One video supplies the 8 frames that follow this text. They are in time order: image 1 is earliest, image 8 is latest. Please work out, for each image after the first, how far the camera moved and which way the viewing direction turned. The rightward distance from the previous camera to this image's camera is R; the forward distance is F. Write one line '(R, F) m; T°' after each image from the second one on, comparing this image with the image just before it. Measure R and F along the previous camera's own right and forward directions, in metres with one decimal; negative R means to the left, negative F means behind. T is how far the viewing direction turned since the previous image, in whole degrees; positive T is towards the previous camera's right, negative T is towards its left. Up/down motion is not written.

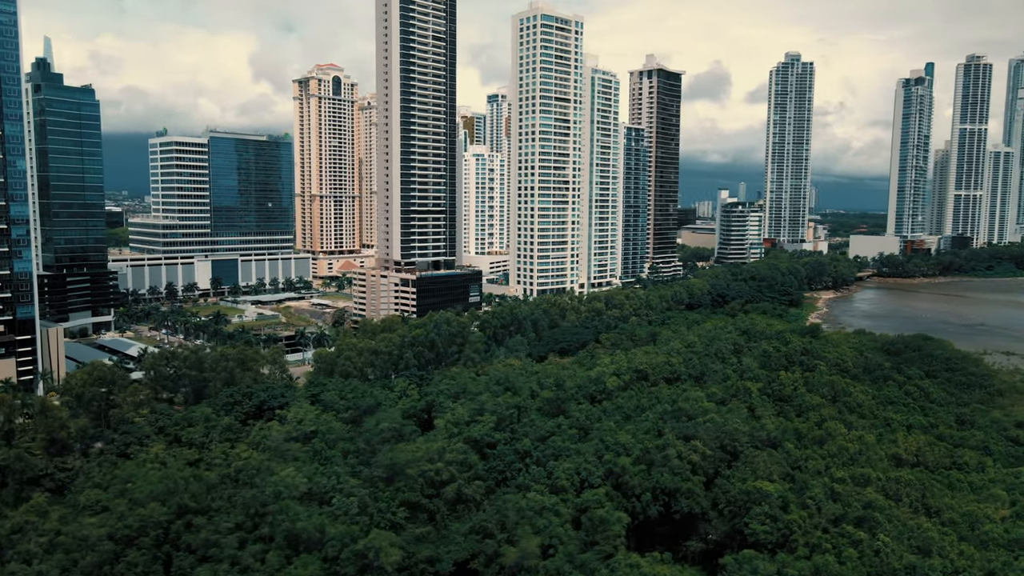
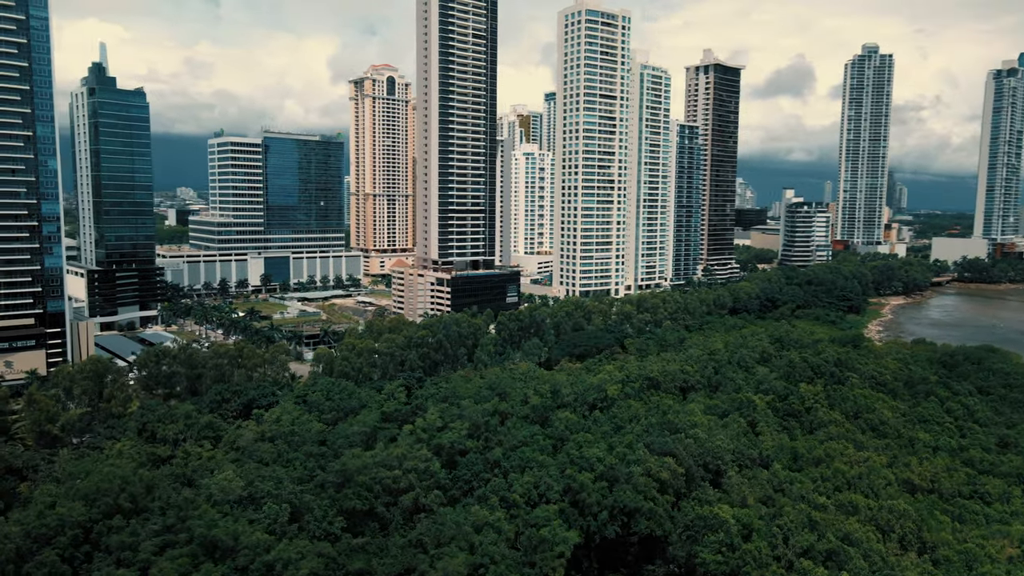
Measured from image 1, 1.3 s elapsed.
(+5.7, +1.9) m; -6°
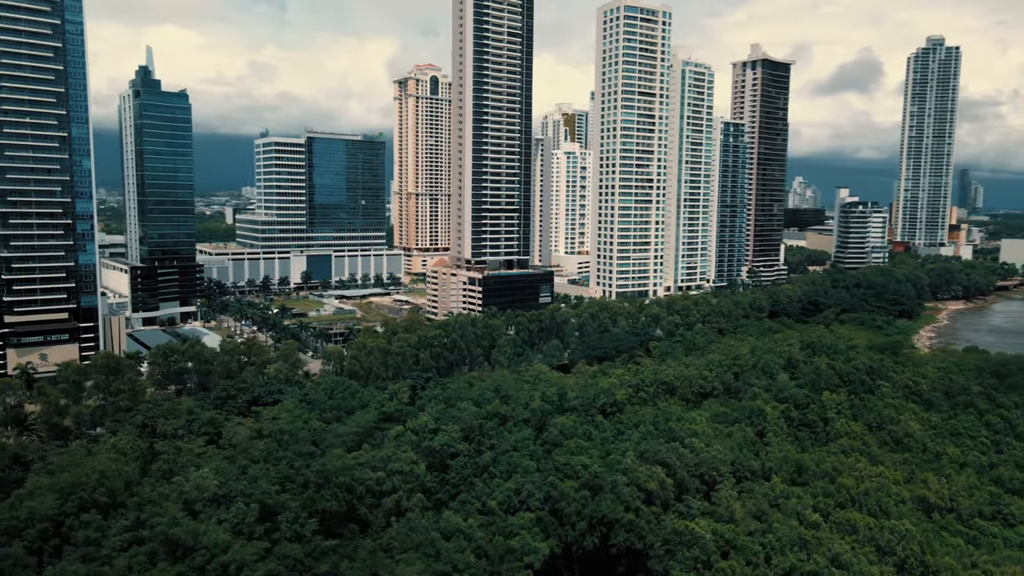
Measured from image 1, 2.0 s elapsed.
(+3.5, +1.0) m; -4°
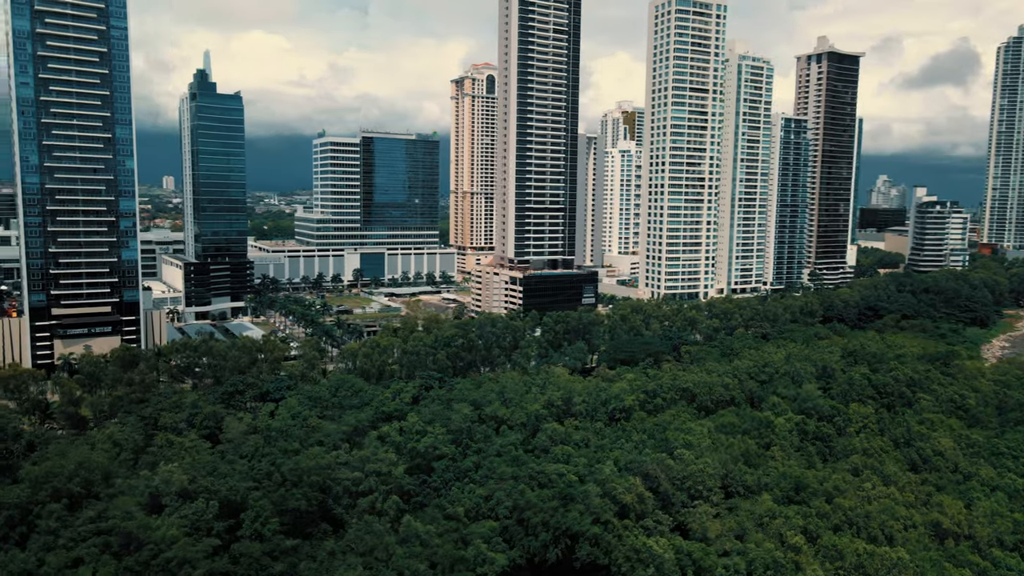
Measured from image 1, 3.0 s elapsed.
(+4.7, +1.2) m; -6°
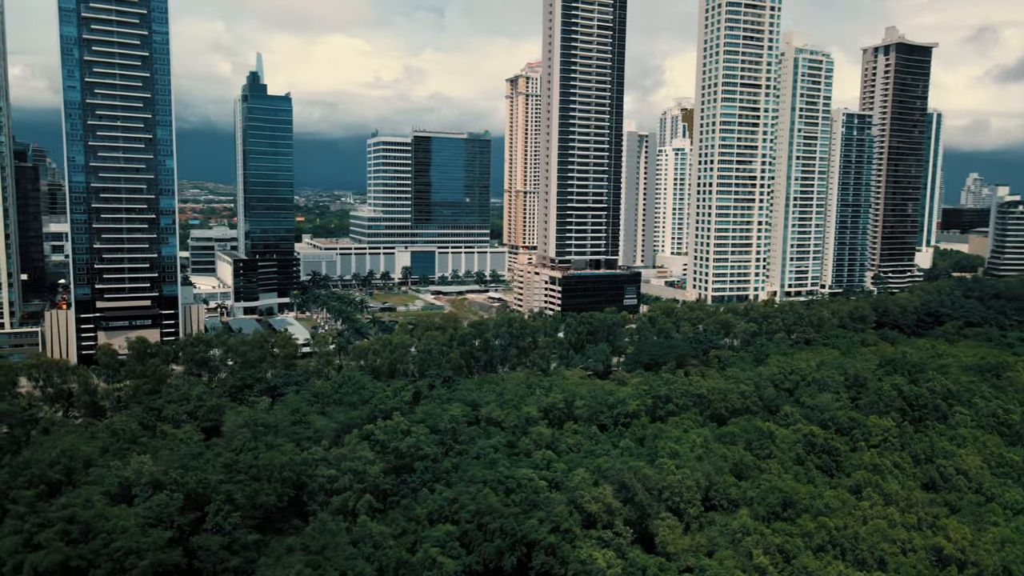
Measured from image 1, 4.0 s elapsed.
(+4.8, +1.0) m; -6°
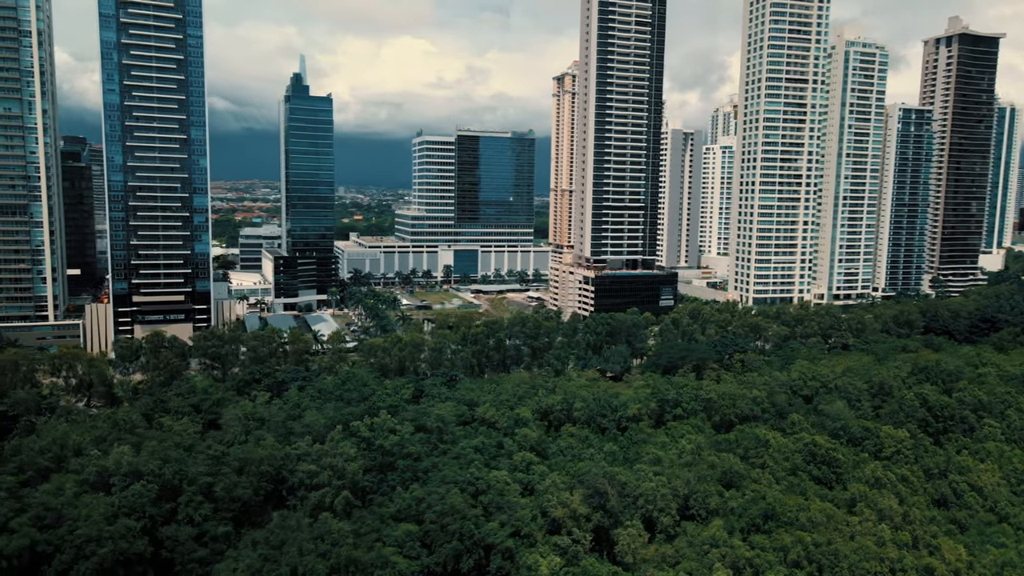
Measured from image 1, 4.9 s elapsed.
(+4.2, +0.7) m; -5°
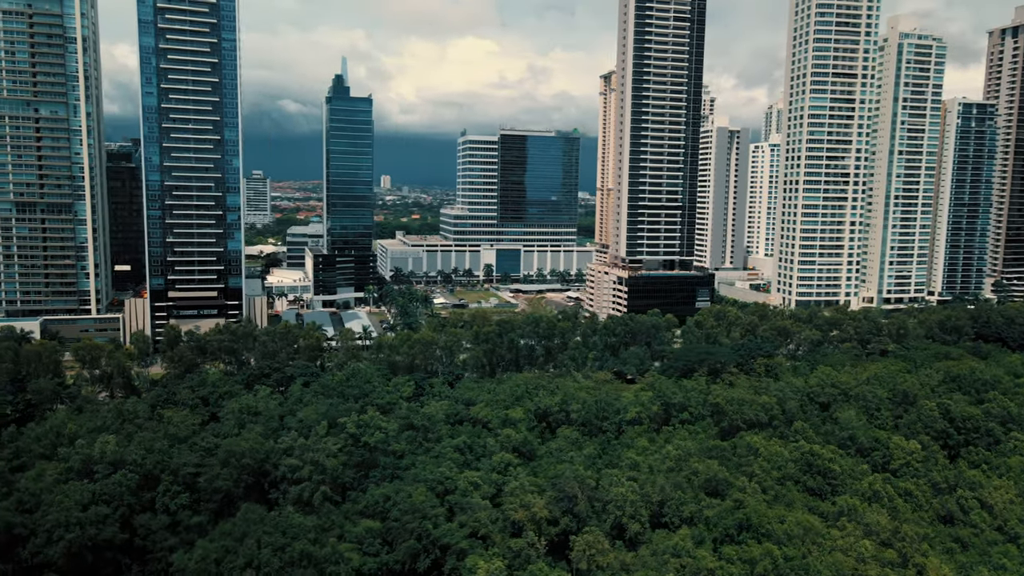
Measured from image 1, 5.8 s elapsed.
(+4.2, +0.5) m; -5°
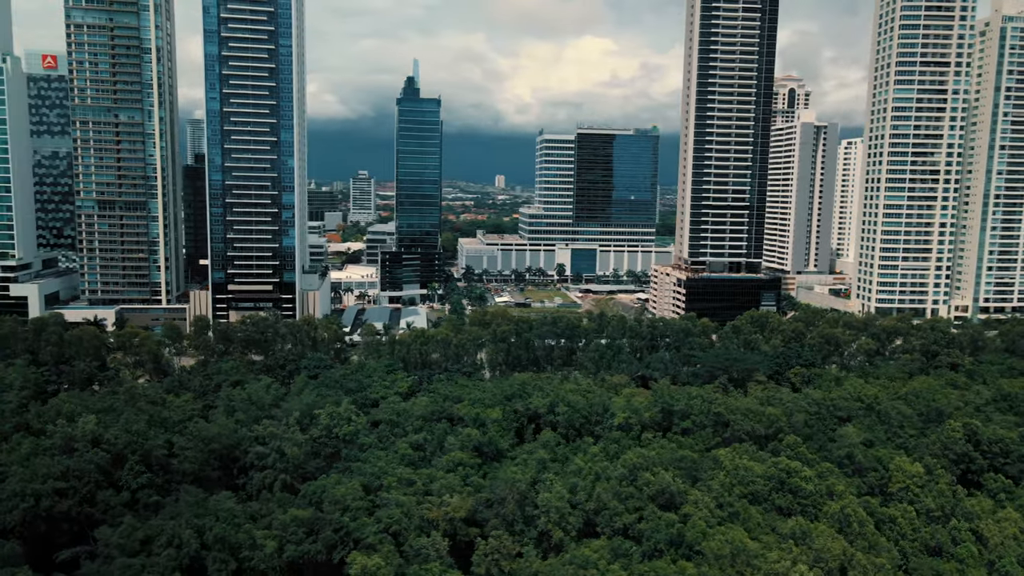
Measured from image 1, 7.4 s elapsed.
(+7.9, +1.0) m; -9°
